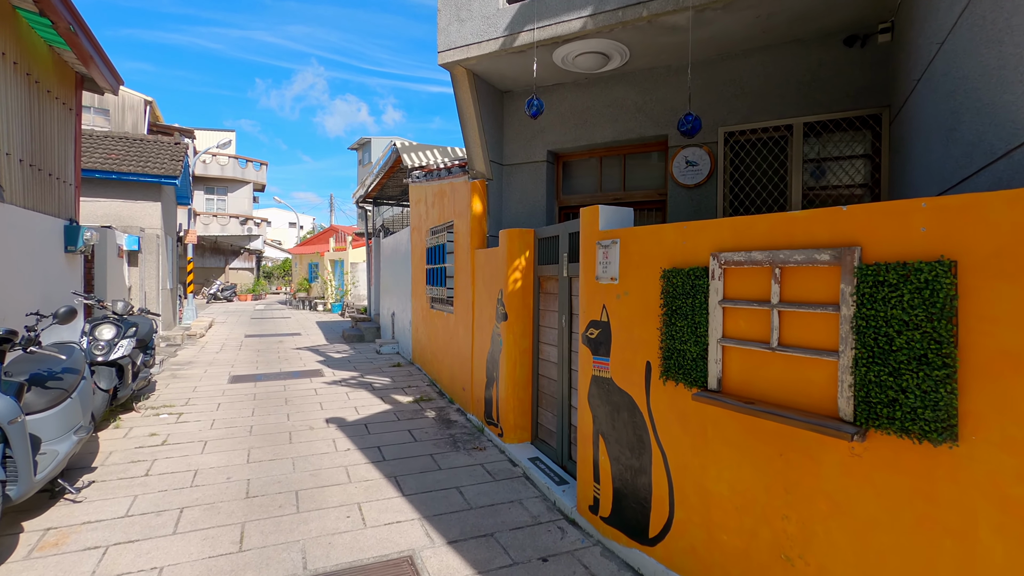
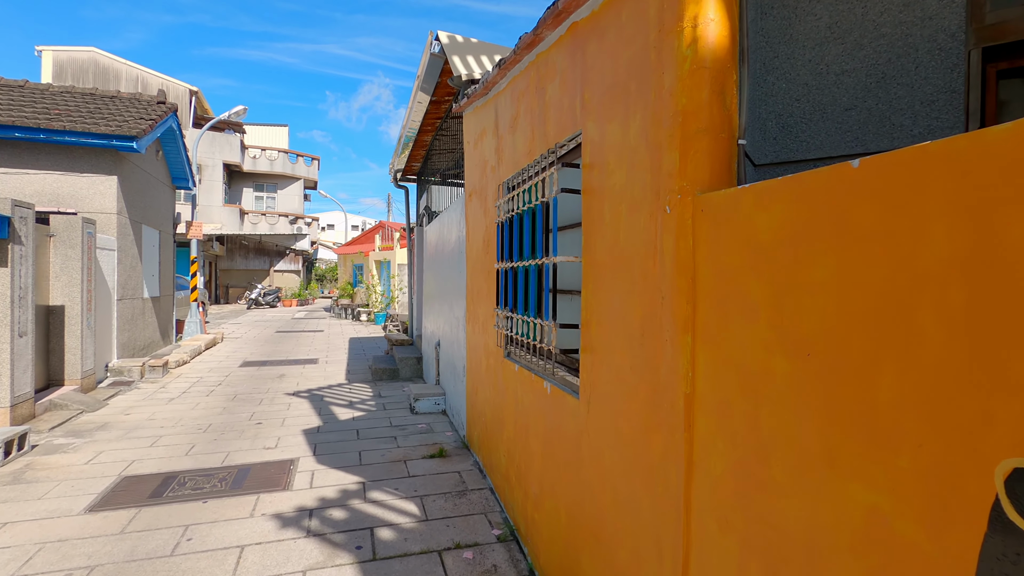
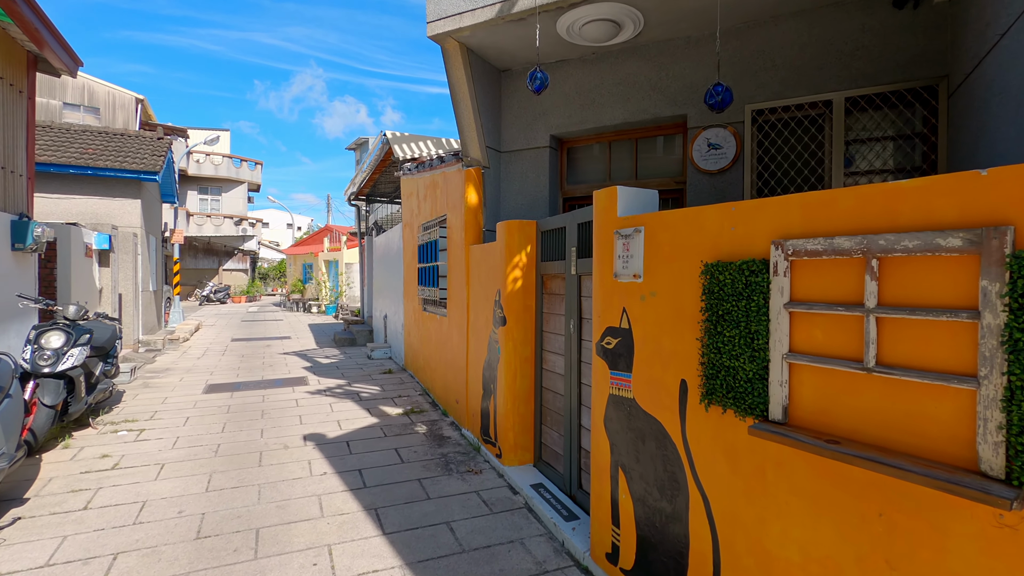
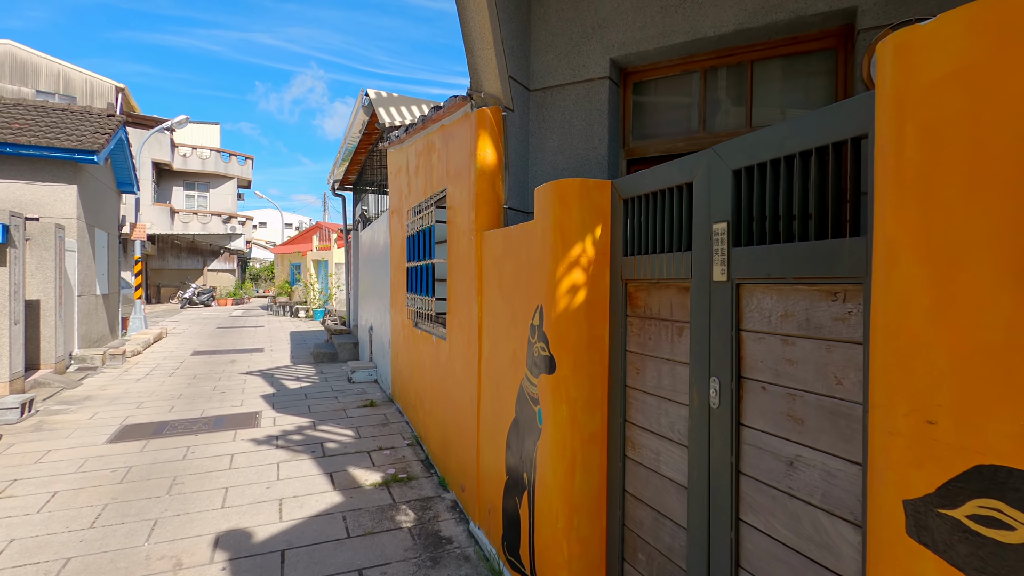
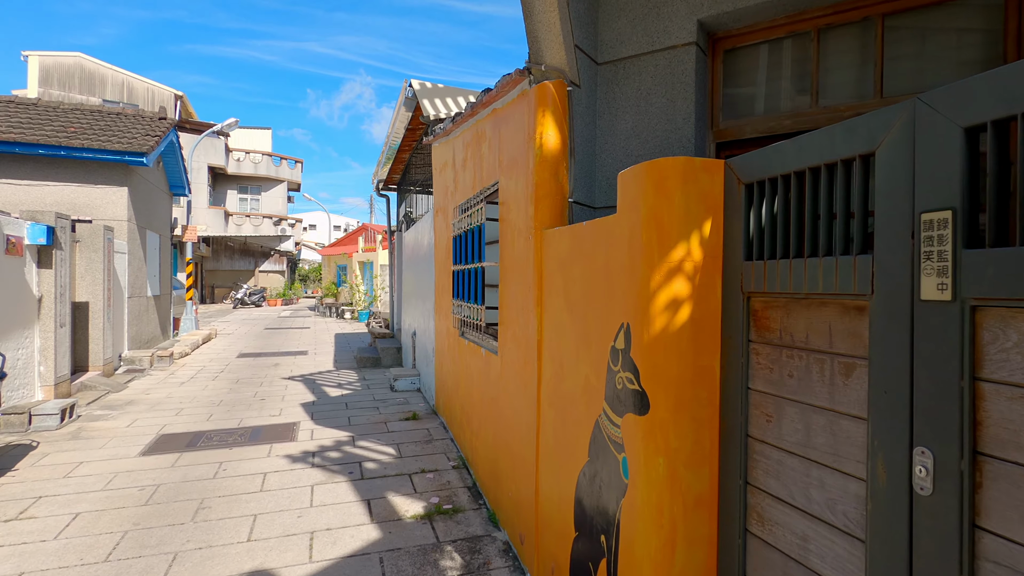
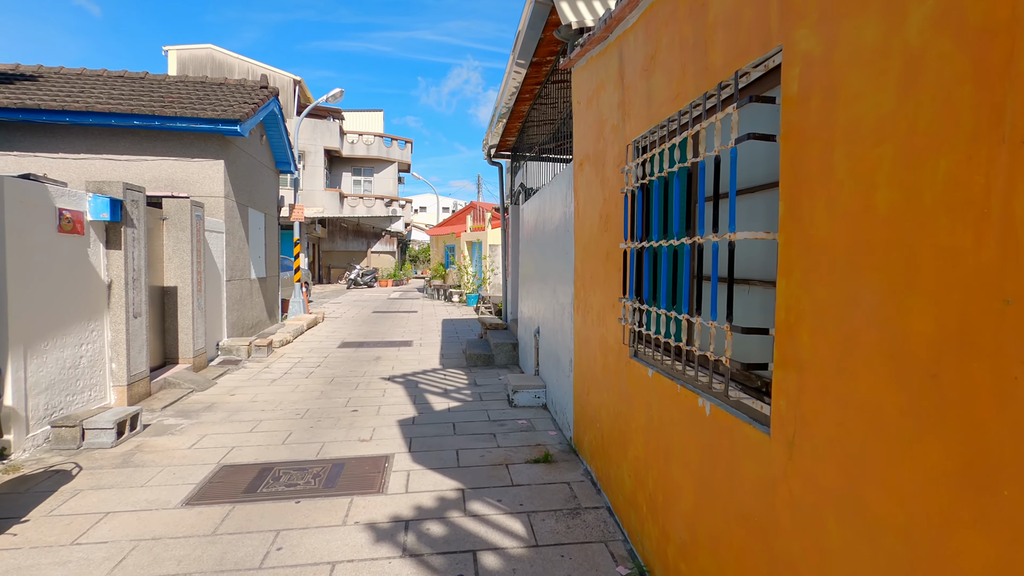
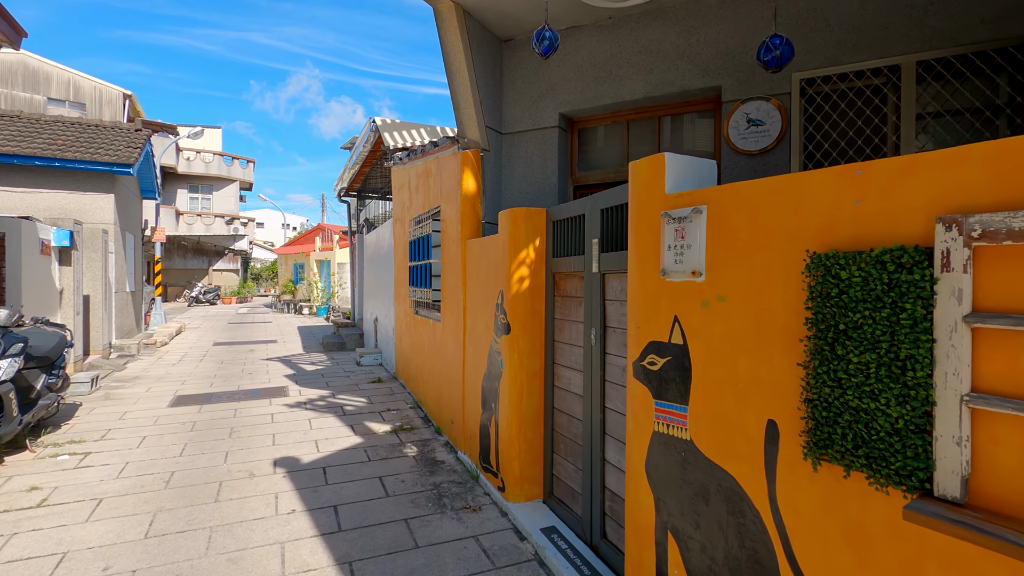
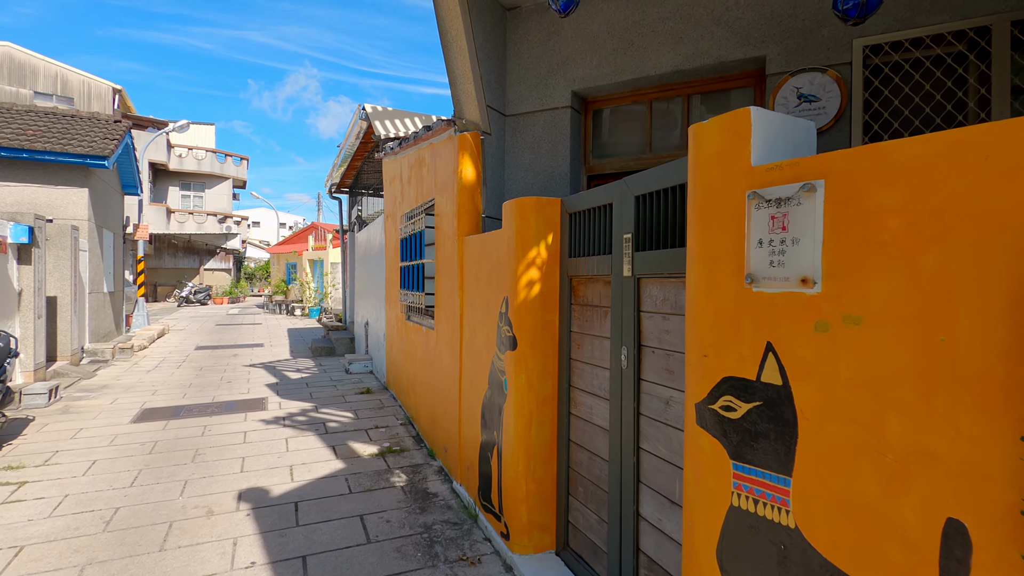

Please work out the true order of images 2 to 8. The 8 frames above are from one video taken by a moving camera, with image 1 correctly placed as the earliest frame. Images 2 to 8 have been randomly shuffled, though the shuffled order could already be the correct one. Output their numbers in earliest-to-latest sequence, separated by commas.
3, 7, 8, 4, 5, 2, 6
